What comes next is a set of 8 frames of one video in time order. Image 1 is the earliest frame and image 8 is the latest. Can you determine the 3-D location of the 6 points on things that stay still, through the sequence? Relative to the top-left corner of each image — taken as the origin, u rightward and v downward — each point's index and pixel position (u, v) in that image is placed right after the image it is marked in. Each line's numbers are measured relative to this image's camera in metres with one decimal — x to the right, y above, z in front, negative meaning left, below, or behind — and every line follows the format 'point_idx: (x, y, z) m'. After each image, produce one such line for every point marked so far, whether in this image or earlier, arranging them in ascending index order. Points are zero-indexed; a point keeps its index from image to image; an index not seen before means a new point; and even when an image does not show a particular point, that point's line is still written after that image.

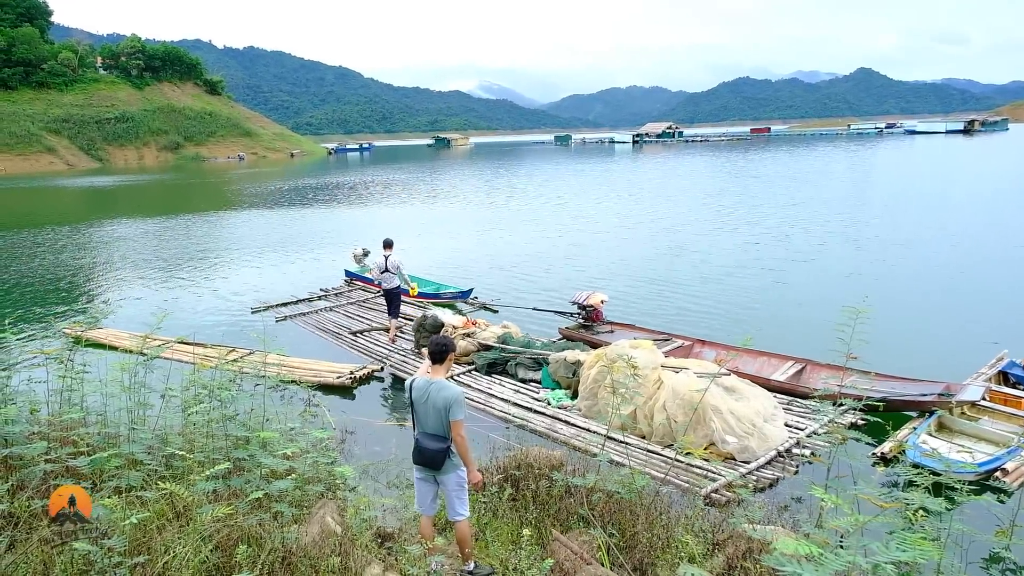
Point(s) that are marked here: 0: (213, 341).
0: (-6.7, -1.2, +15.4) m
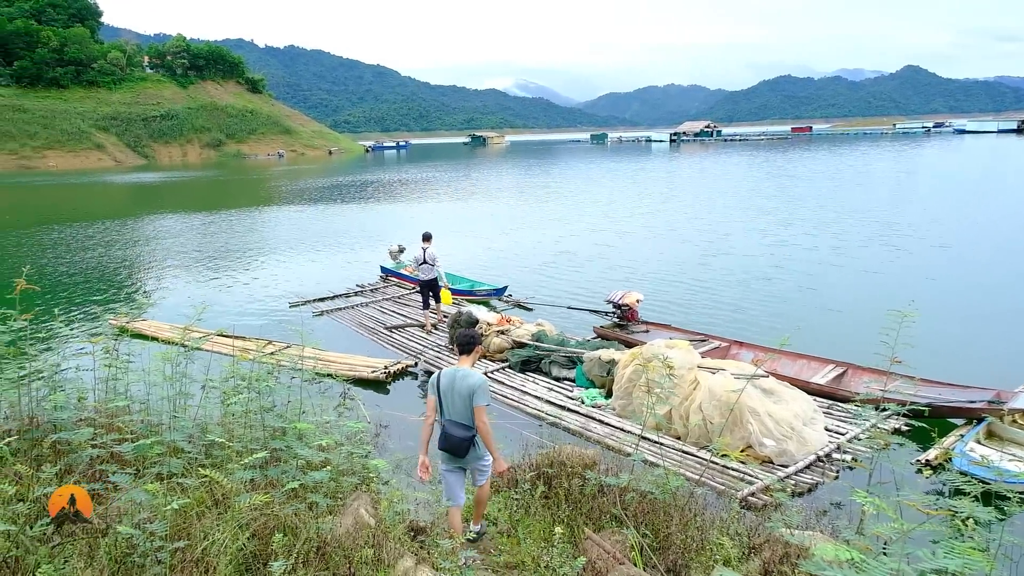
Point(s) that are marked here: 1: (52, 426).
0: (-5.9, -1.1, +15.7) m
1: (-3.9, -1.2, +5.9) m
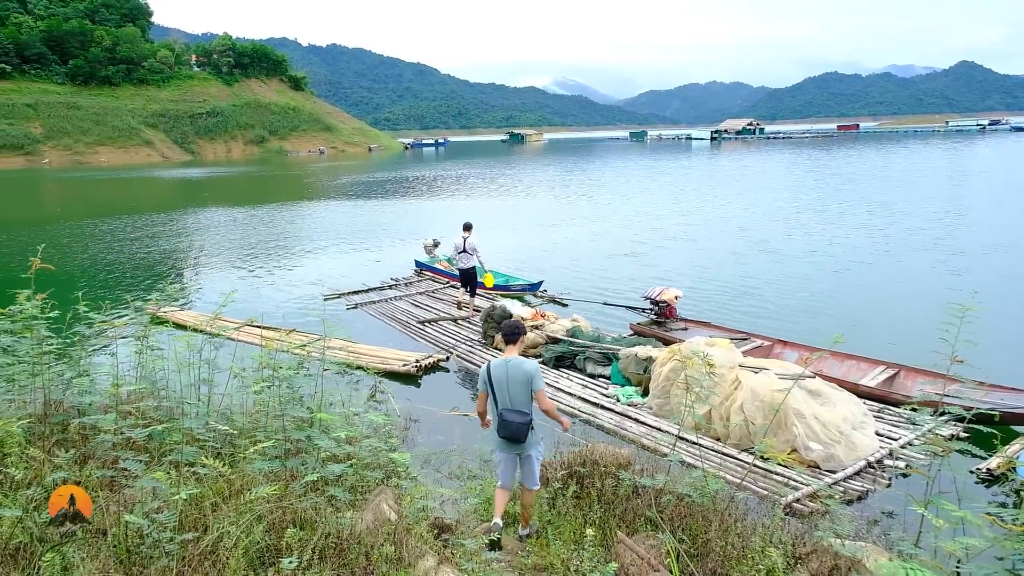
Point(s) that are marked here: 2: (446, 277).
0: (-5.1, -0.9, +15.7) m
1: (-3.7, -1.0, +5.9) m
2: (-1.8, +0.3, +19.4) m
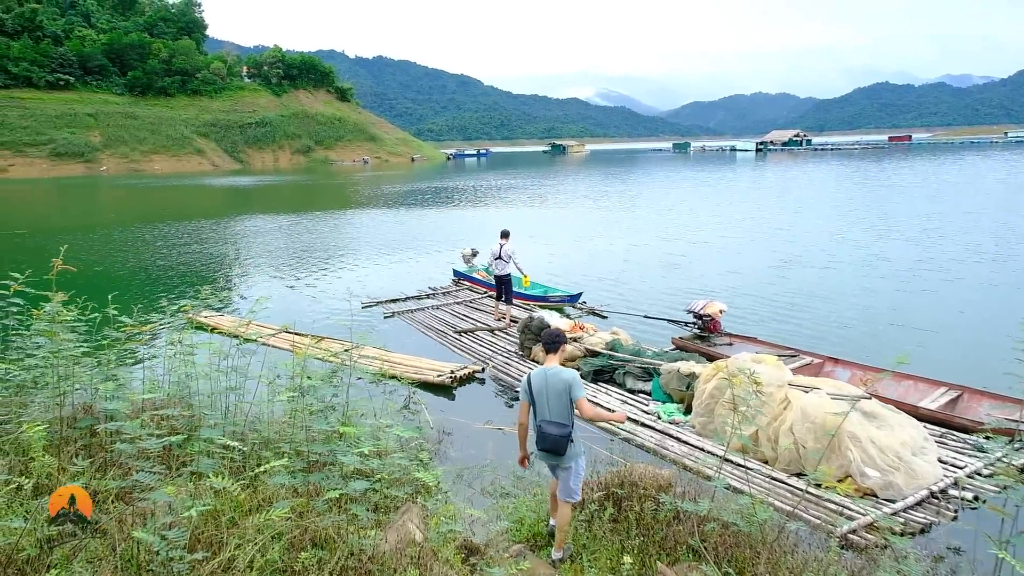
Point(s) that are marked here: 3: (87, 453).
0: (-4.3, -1.0, +15.7) m
1: (-3.4, -1.1, +5.8) m
2: (-0.8, 0.0, +19.2) m
3: (-3.2, -1.2, +5.3) m
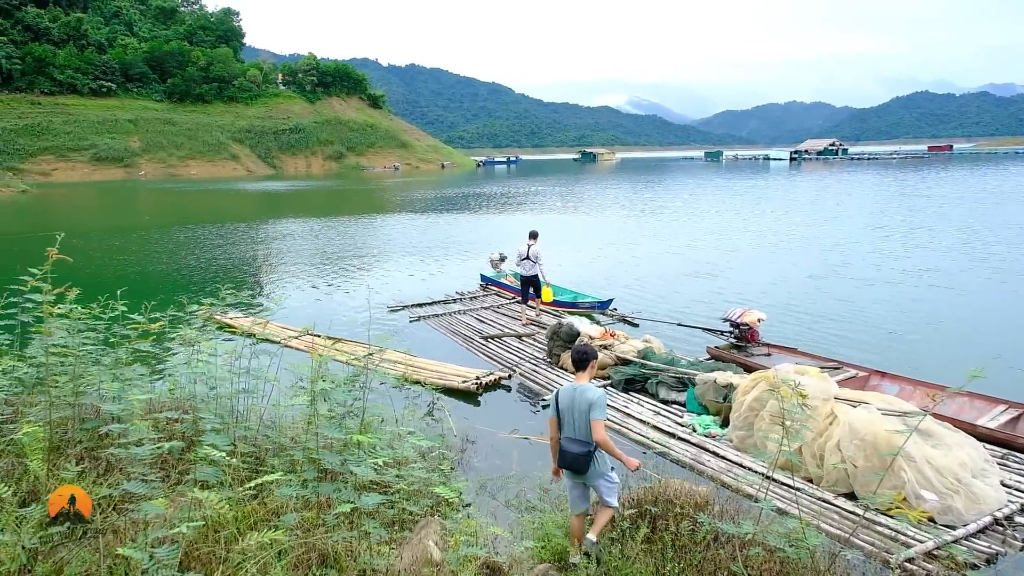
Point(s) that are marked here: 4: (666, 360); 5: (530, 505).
0: (-3.7, -1.1, +15.5) m
1: (-3.2, -1.0, +5.5) m
2: (0.0, -0.1, +18.8) m
3: (-3.0, -1.2, +5.0) m
4: (+2.4, -1.1, +10.9) m
5: (+0.2, -2.1, +6.8) m
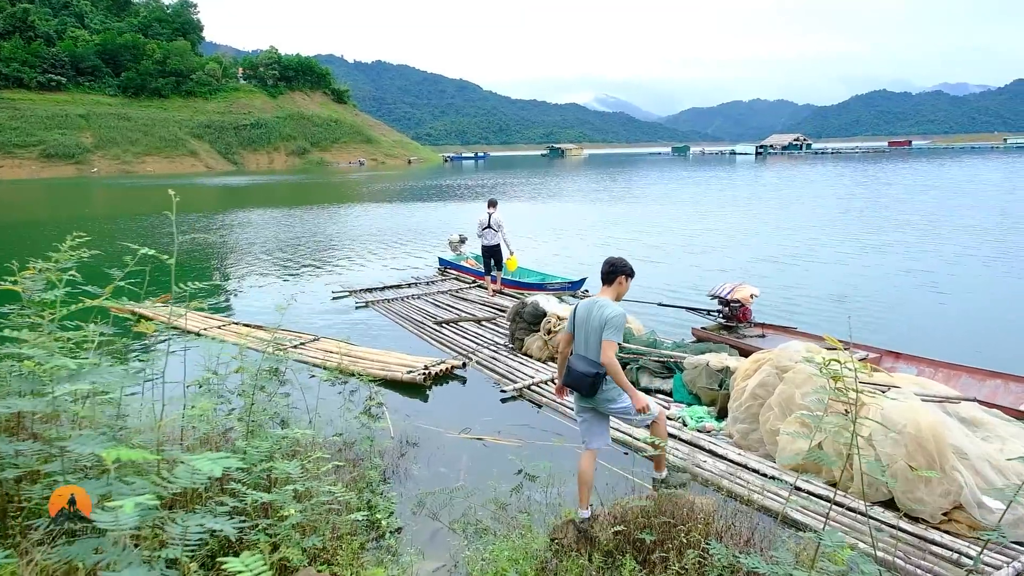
0: (-4.5, -0.7, +13.6) m
1: (-3.6, -0.7, +3.7) m
2: (-1.0, +0.3, +17.1) m
3: (-3.4, -0.9, +3.2) m
4: (+1.8, -0.7, +9.3) m
5: (-0.2, -1.8, +5.1) m
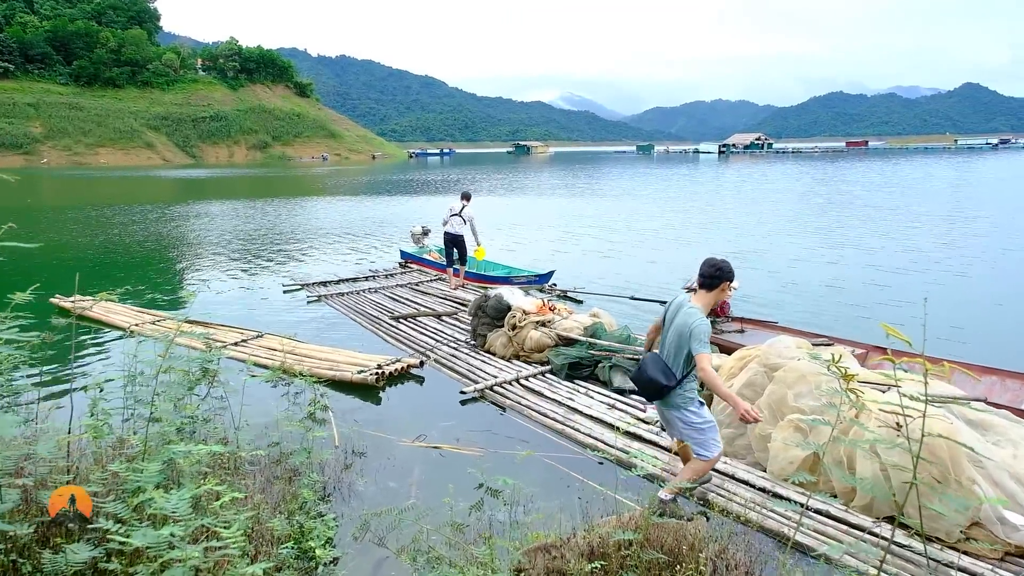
0: (-5.1, -0.6, +12.6) m
1: (-3.7, -0.6, +2.7) m
2: (-1.8, +0.4, +16.2) m
3: (-3.5, -0.8, +2.2) m
4: (+1.3, -0.6, +8.6) m
5: (-0.5, -1.7, +4.3) m
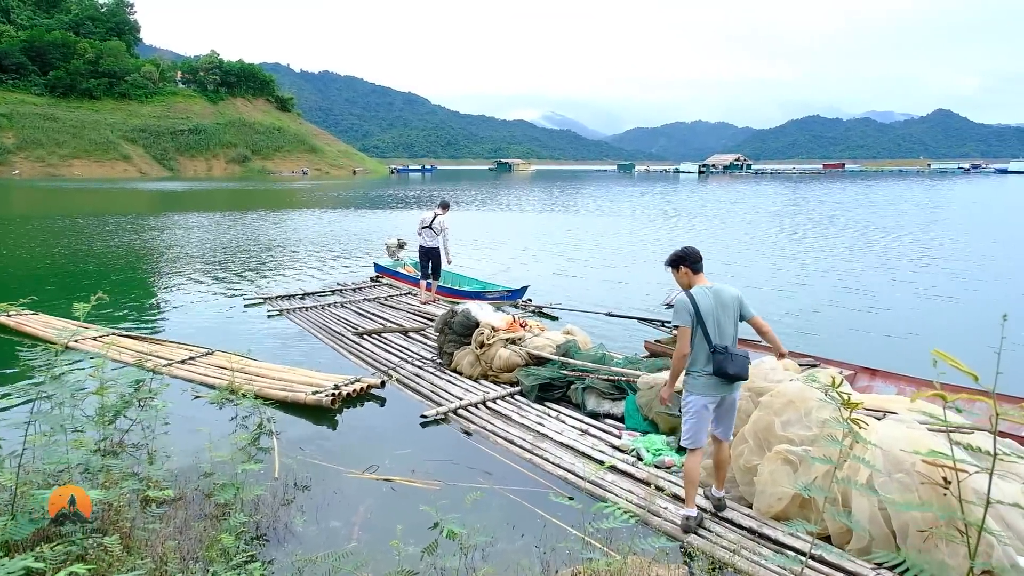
0: (-5.6, -0.8, +11.9) m
1: (-4.0, -0.6, +2.1) m
2: (-2.4, +0.1, +15.6) m
3: (-3.7, -0.8, +1.6) m
4: (+1.0, -0.8, +8.0) m
5: (-0.8, -1.8, +3.7) m
